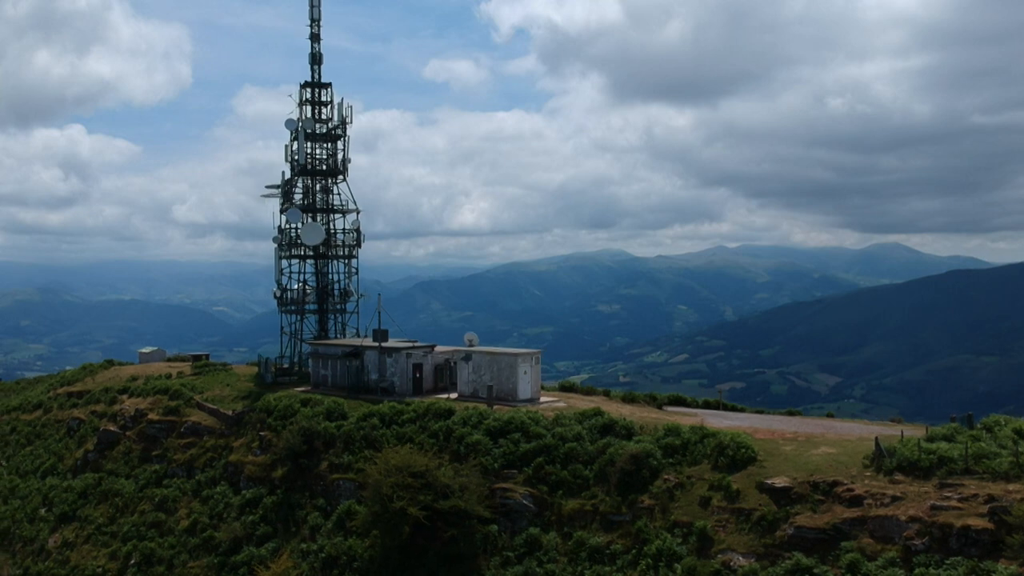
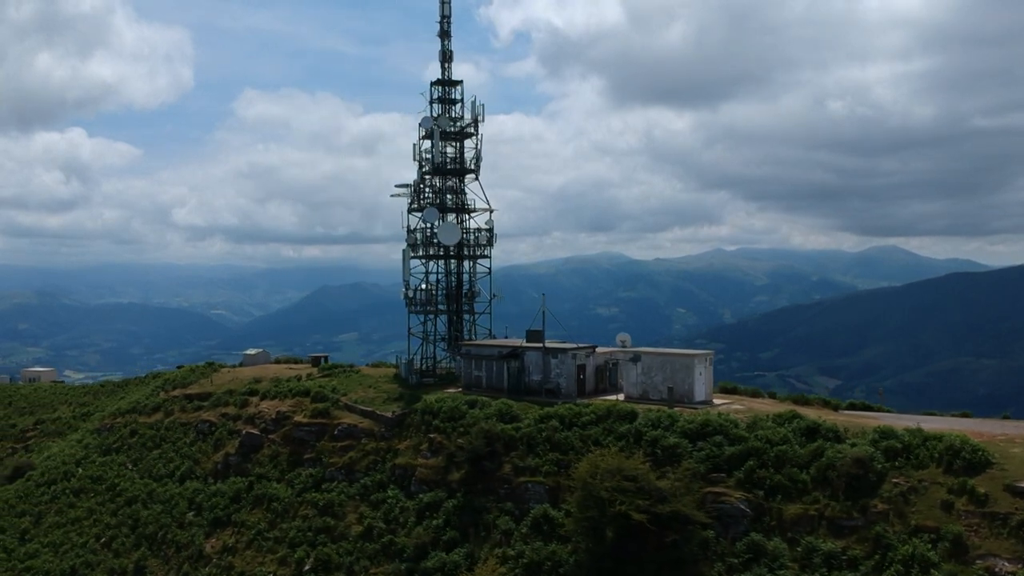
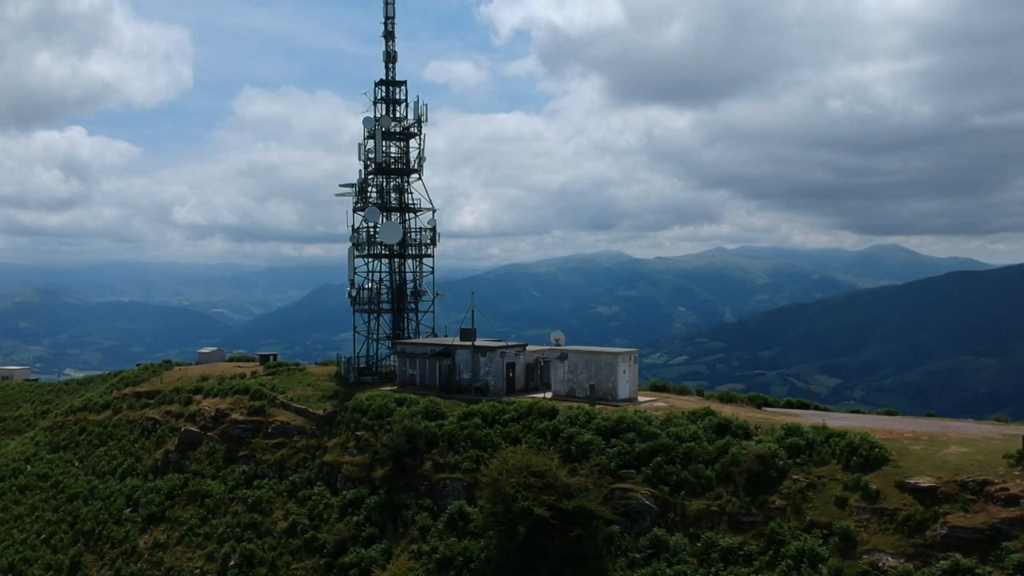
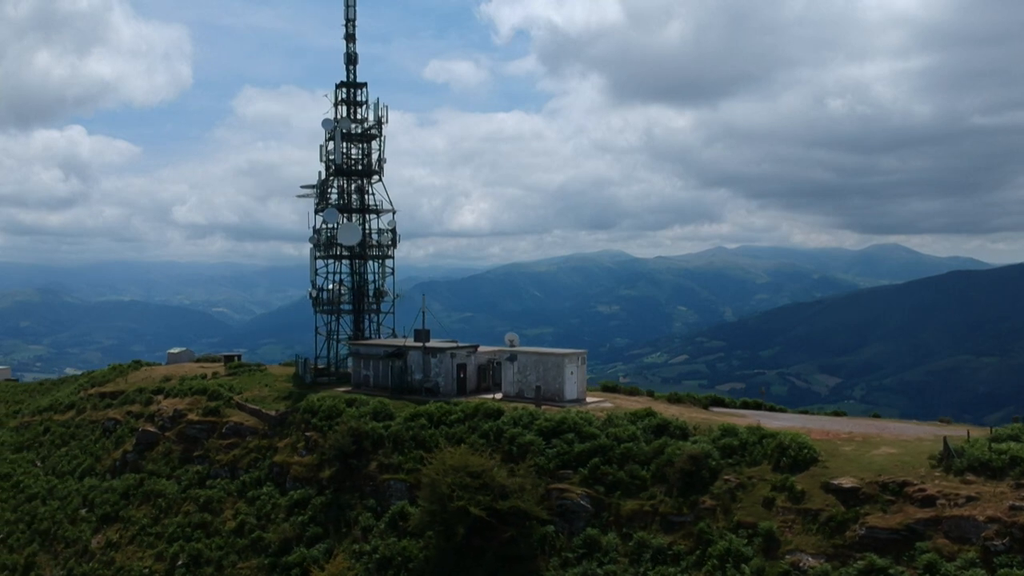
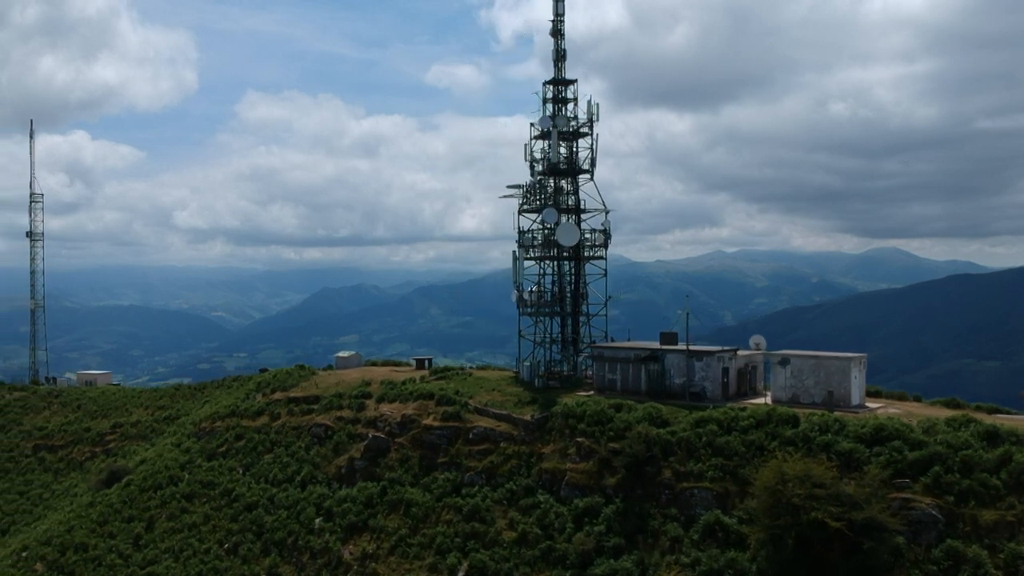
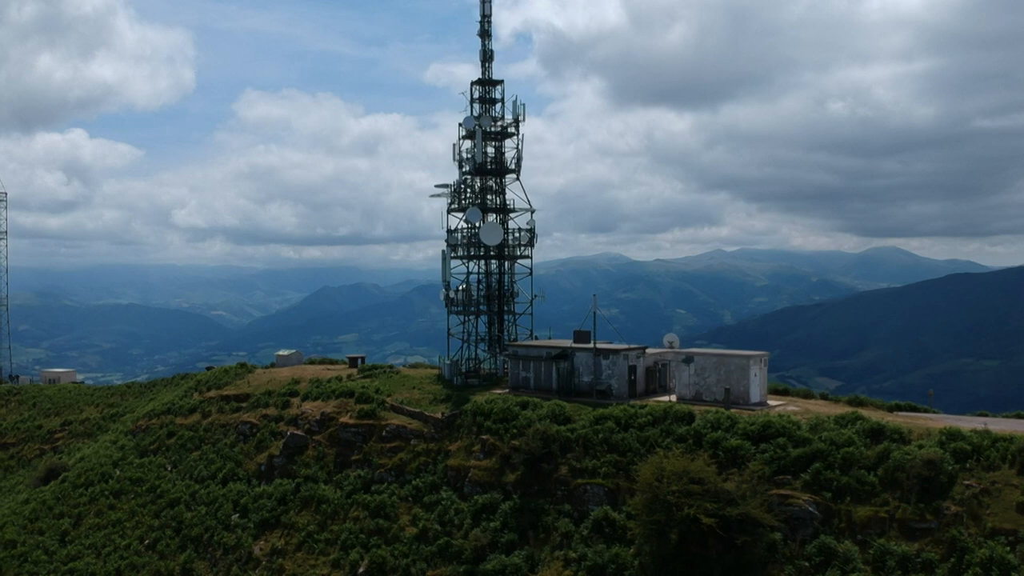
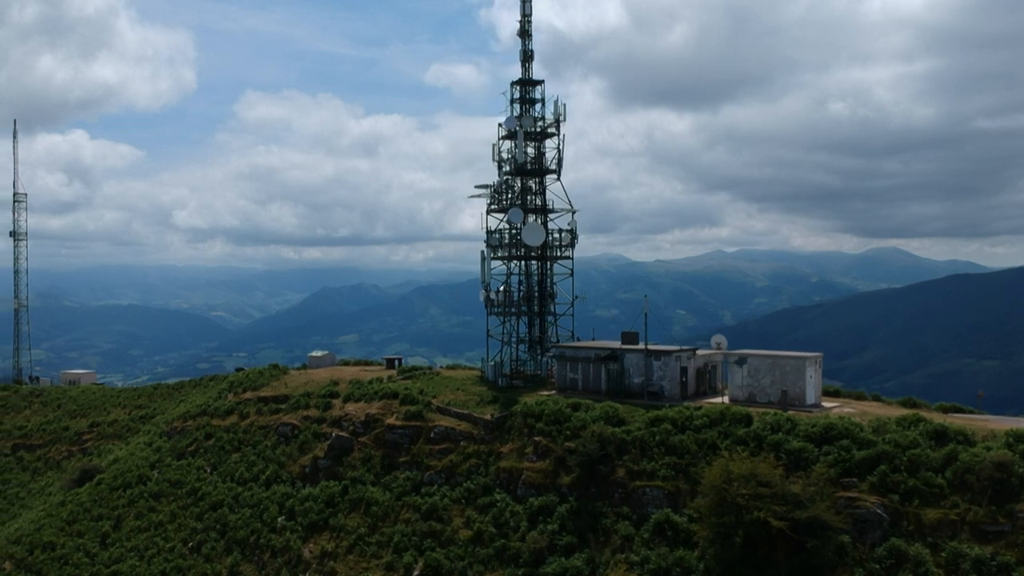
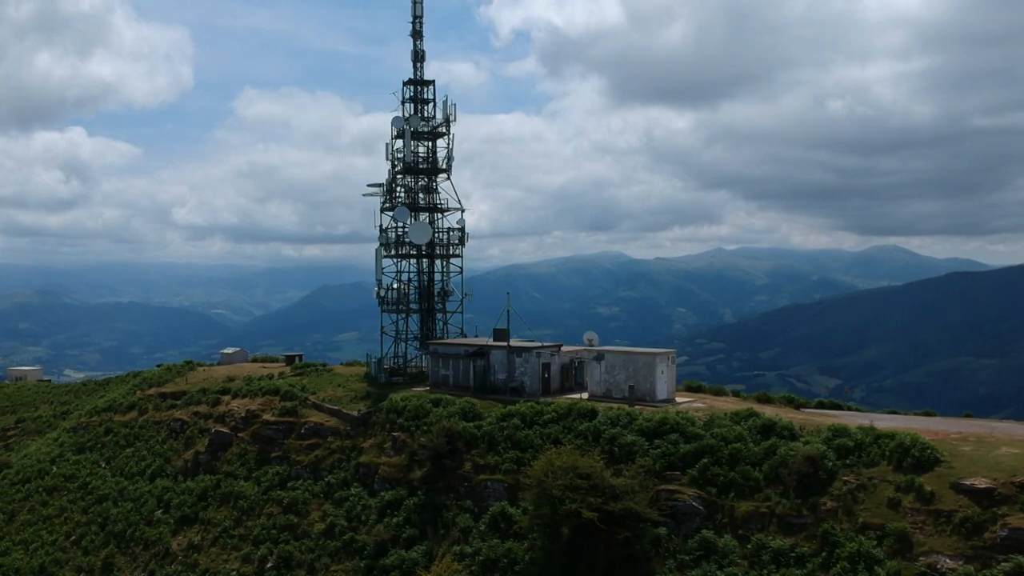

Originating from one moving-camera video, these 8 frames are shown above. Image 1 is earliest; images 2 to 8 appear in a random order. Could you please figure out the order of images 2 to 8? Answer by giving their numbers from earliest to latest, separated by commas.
4, 3, 8, 2, 6, 7, 5
